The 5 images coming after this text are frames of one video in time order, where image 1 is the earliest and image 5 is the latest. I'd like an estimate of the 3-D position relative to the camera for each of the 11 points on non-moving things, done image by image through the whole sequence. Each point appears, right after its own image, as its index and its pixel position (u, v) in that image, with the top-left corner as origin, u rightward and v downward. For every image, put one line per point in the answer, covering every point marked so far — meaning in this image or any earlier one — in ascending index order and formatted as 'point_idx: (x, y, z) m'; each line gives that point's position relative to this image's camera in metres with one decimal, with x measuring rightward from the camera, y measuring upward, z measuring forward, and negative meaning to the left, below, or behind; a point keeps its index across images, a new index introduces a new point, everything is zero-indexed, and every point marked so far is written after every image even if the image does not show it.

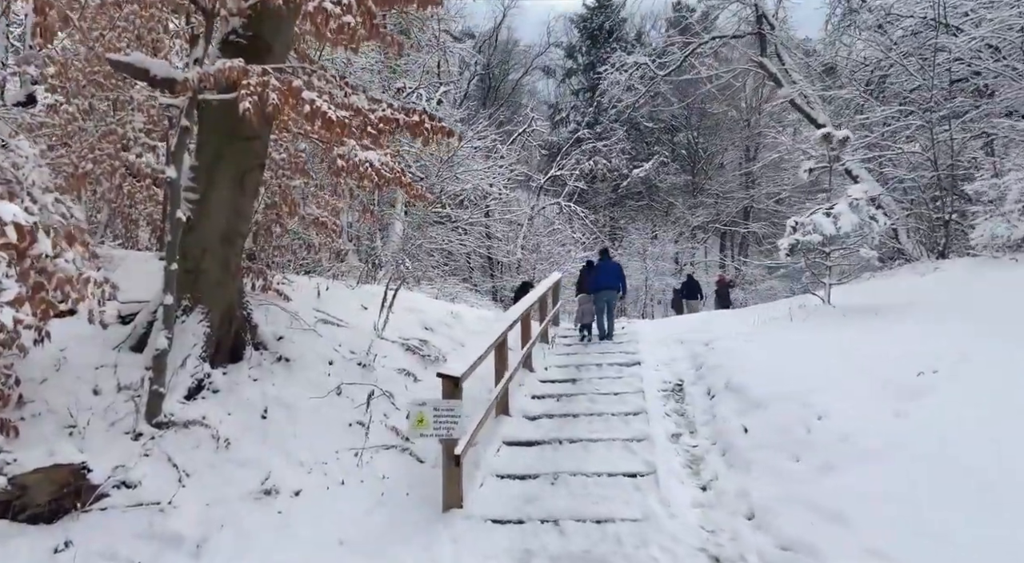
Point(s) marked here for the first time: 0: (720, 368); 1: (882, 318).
0: (+2.0, -0.8, +7.2) m
1: (+3.7, -0.4, +7.5) m
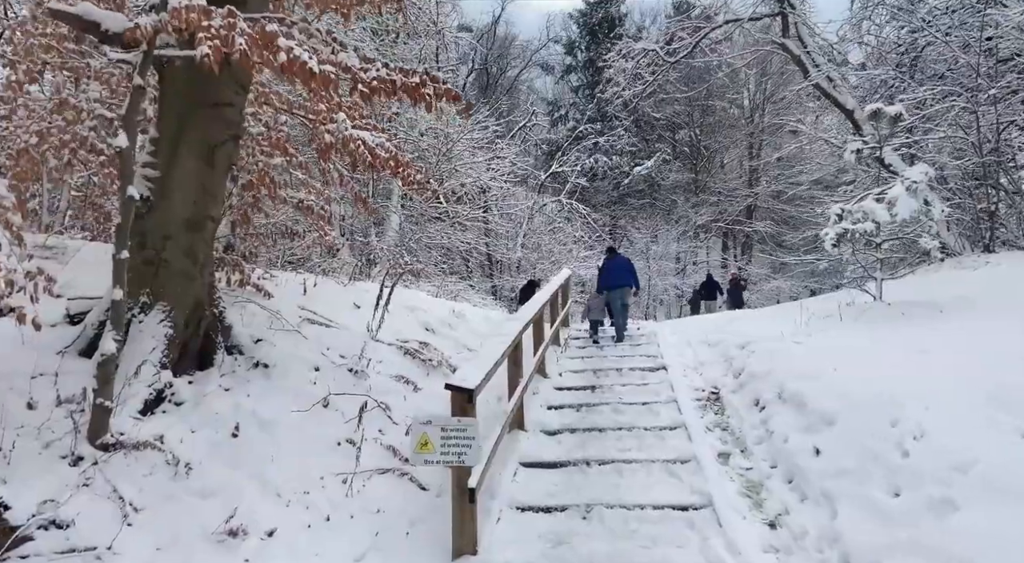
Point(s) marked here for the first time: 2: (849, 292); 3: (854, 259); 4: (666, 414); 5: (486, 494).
0: (+2.1, -0.8, +6.3) m
1: (+3.8, -0.3, +6.6) m
2: (+3.8, -0.1, +8.4) m
3: (+3.8, +0.3, +8.2) m
4: (+1.3, -1.1, +6.2) m
5: (-0.2, -1.3, +4.5) m
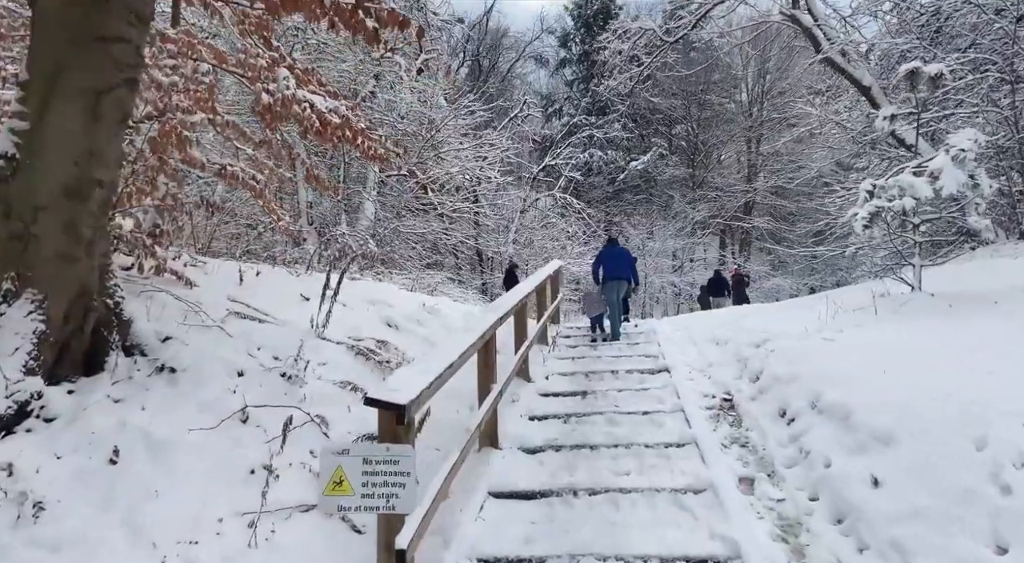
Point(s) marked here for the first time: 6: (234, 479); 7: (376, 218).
0: (+1.9, -0.7, +5.2) m
1: (+3.6, -0.2, +5.5) m
2: (+3.6, 0.0, +7.4) m
3: (+3.6, +0.4, +7.1) m
4: (+1.1, -1.0, +5.1) m
5: (-0.3, -1.2, +3.4) m
6: (-1.4, -1.0, +3.6) m
7: (-2.2, +1.0, +12.2) m
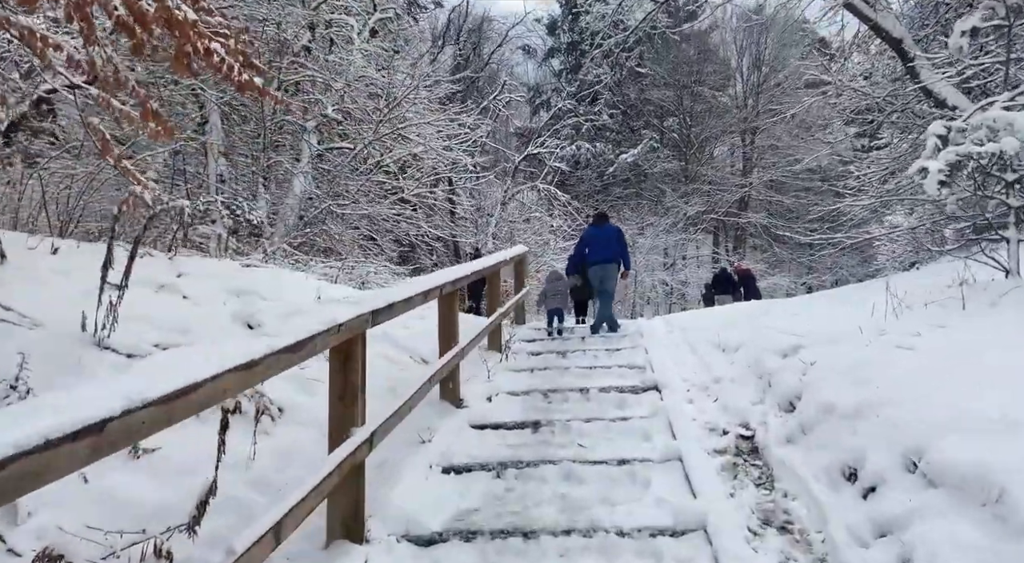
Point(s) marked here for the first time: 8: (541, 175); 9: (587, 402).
0: (+1.5, -0.6, +3.3) m
1: (+3.2, -0.1, +3.6) m
2: (+3.1, +0.1, +5.4) m
3: (+3.1, +0.5, +5.2) m
4: (+0.6, -0.9, +3.1) m
5: (-0.8, -1.1, +1.5) m
6: (-1.8, -0.8, +1.6) m
7: (-2.8, +1.1, +10.2) m
8: (+0.7, +2.9, +19.4) m
9: (+0.5, -0.8, +4.9) m
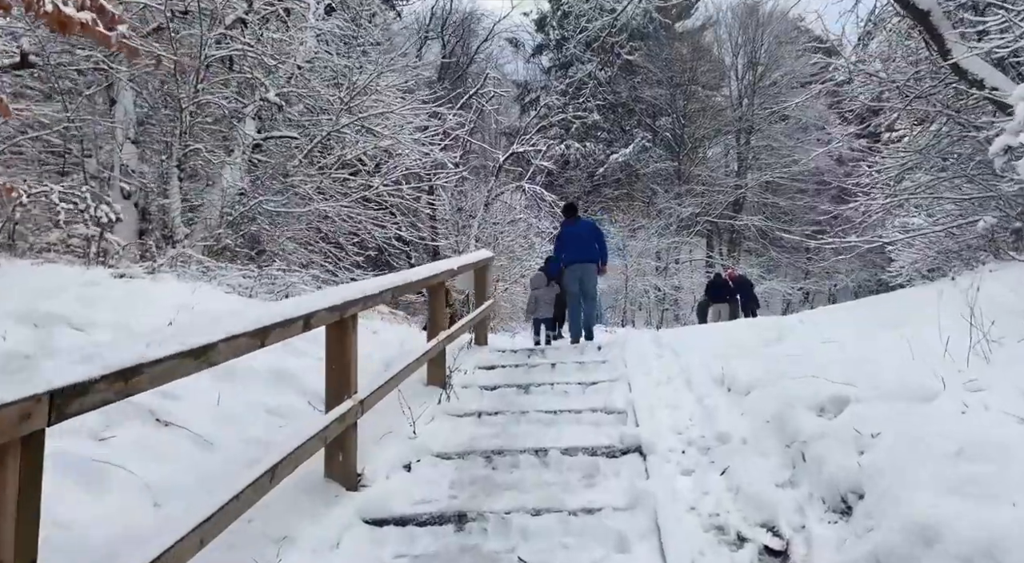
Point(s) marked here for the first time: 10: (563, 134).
0: (+1.1, -0.7, +1.9) m
1: (+2.8, -0.2, +2.2) m
2: (+2.8, 0.0, +4.1) m
3: (+2.7, +0.4, +3.8) m
4: (+0.3, -1.0, +1.7) m
5: (-1.1, -1.2, +0.1) m
6: (-2.1, -0.9, +0.2) m
7: (-3.1, +1.0, +8.8) m
8: (+0.2, +2.7, +18.0) m
9: (+0.1, -0.9, +3.5) m
10: (+1.4, +4.2, +20.3) m
